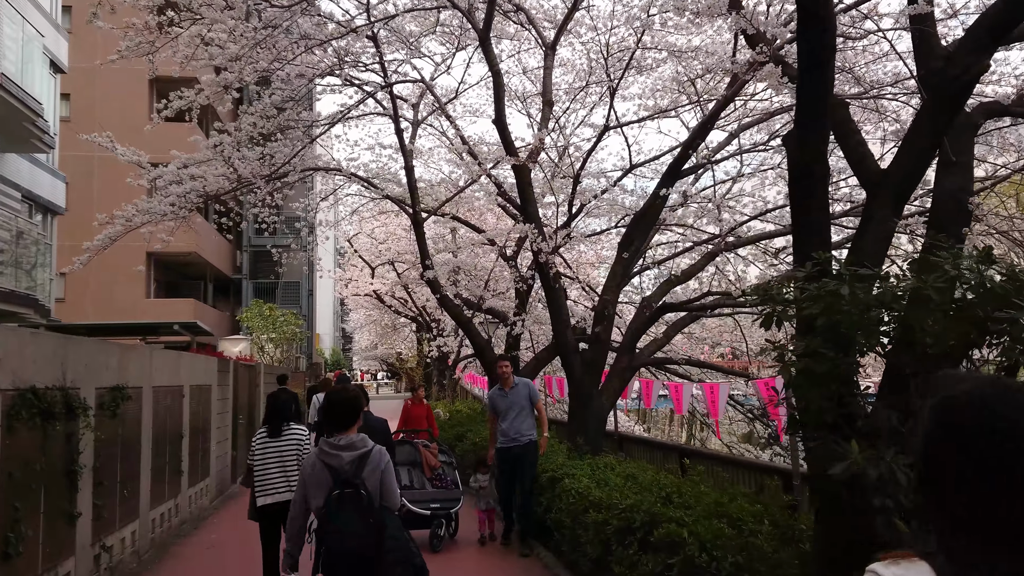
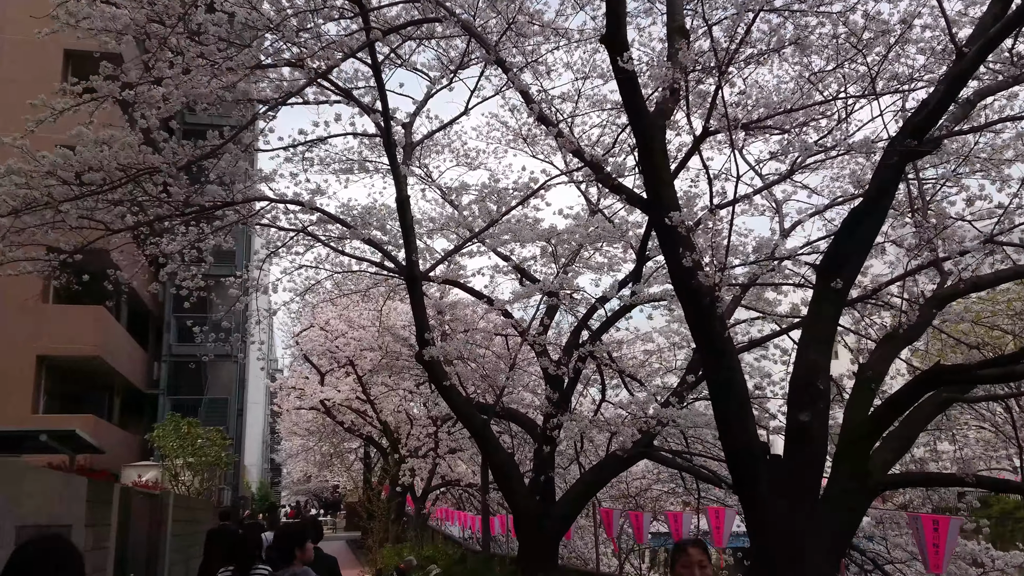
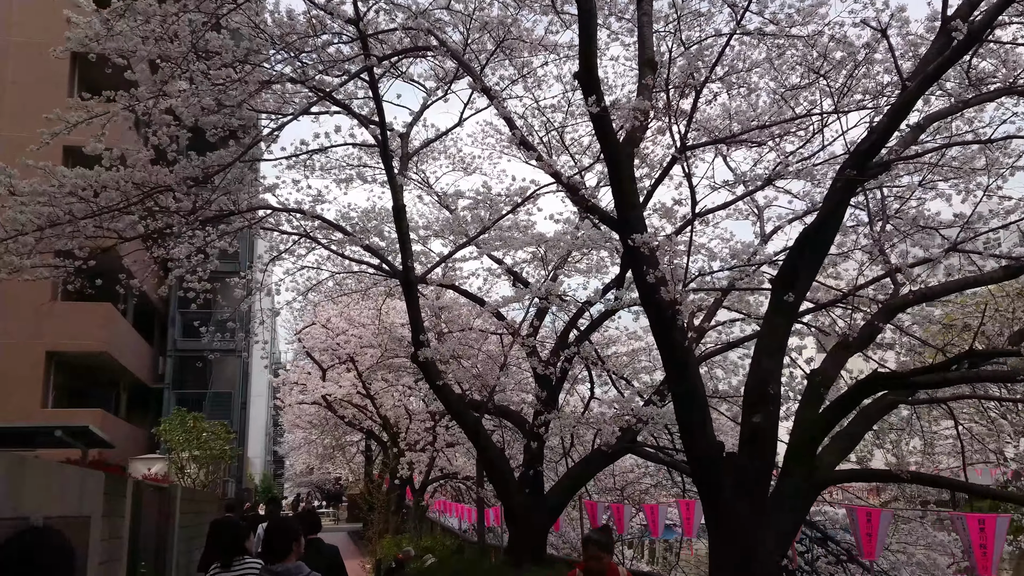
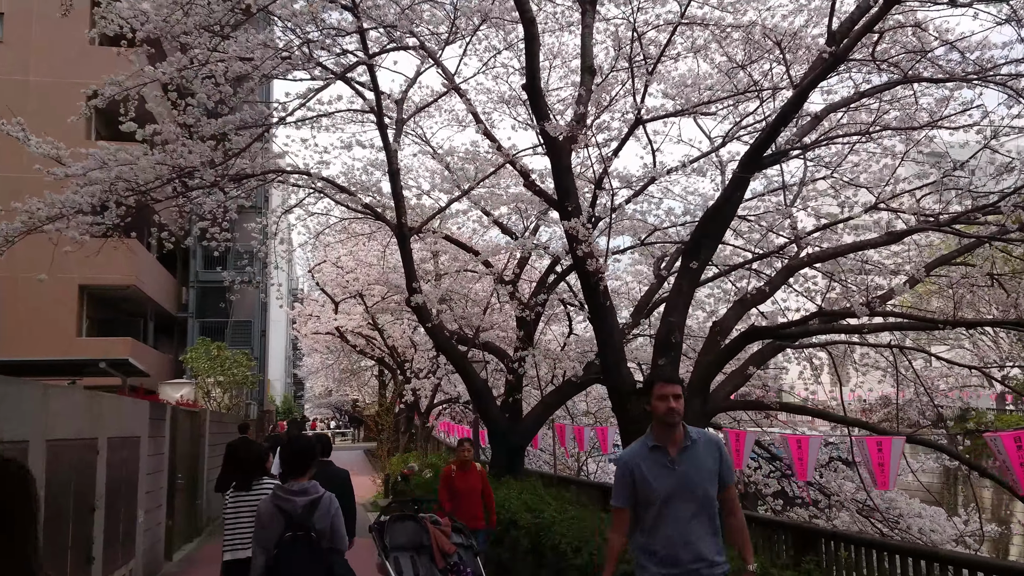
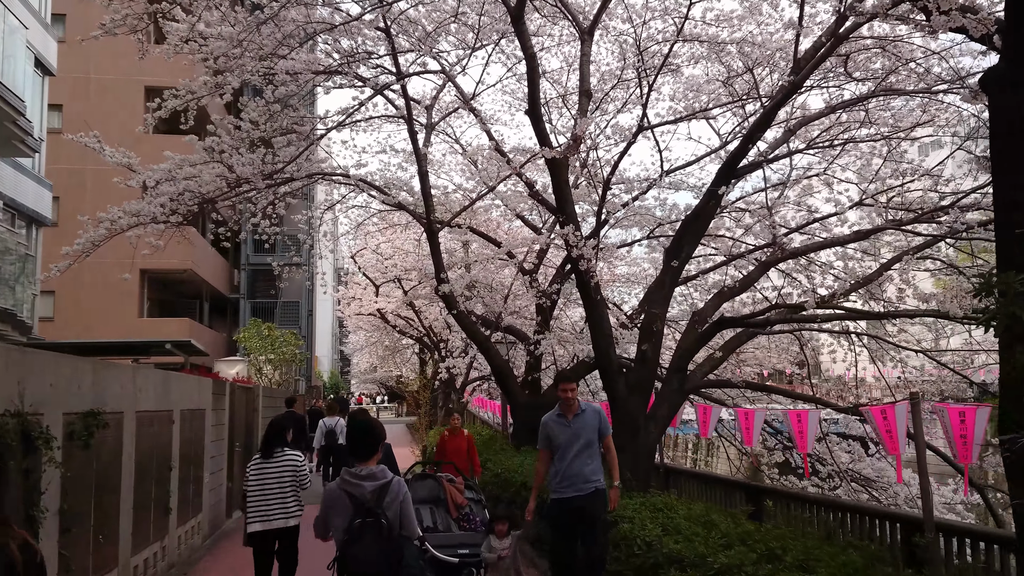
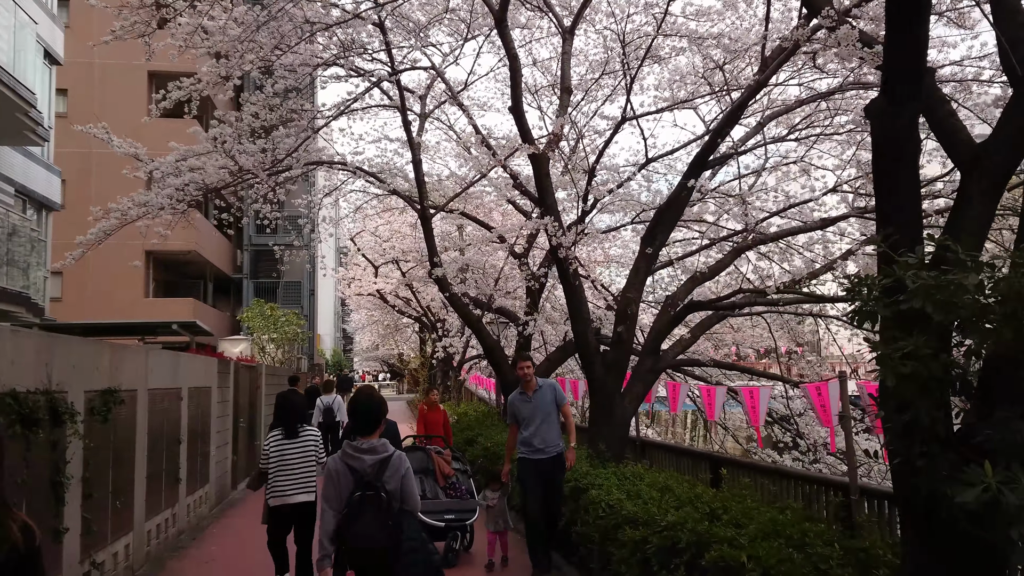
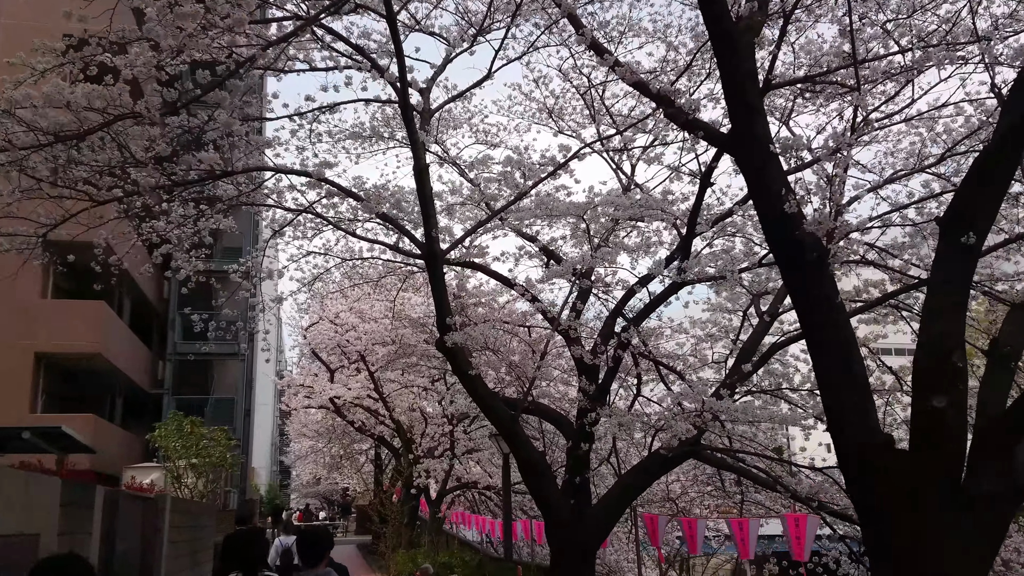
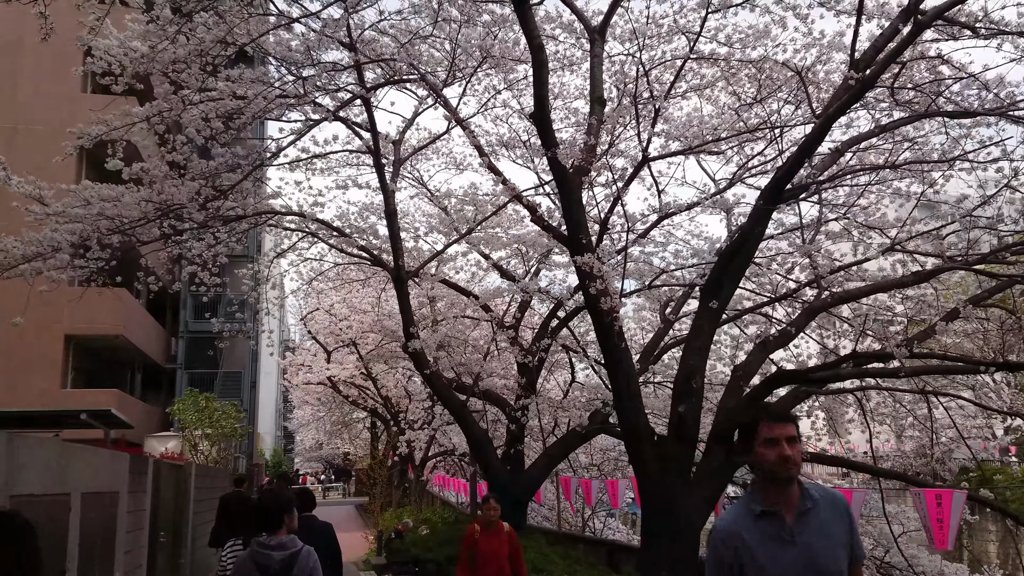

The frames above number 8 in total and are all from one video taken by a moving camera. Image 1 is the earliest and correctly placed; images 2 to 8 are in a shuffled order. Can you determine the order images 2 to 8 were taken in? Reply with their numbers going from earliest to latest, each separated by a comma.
6, 5, 4, 8, 3, 2, 7
